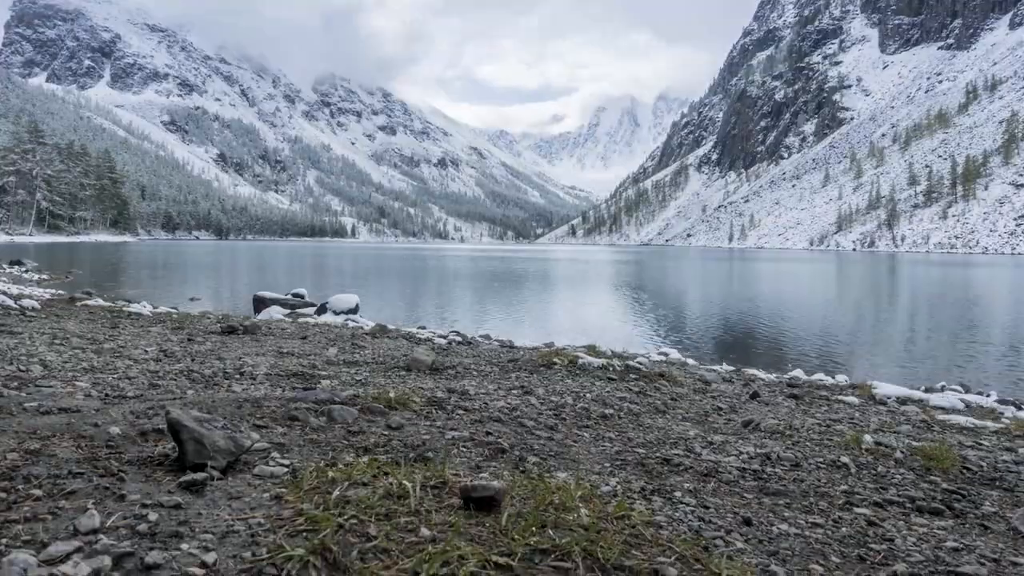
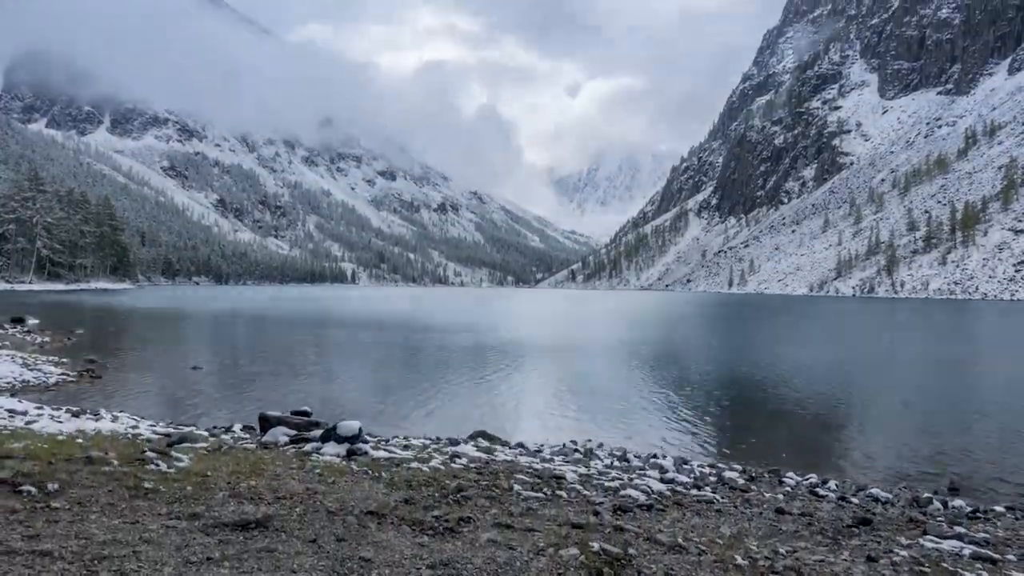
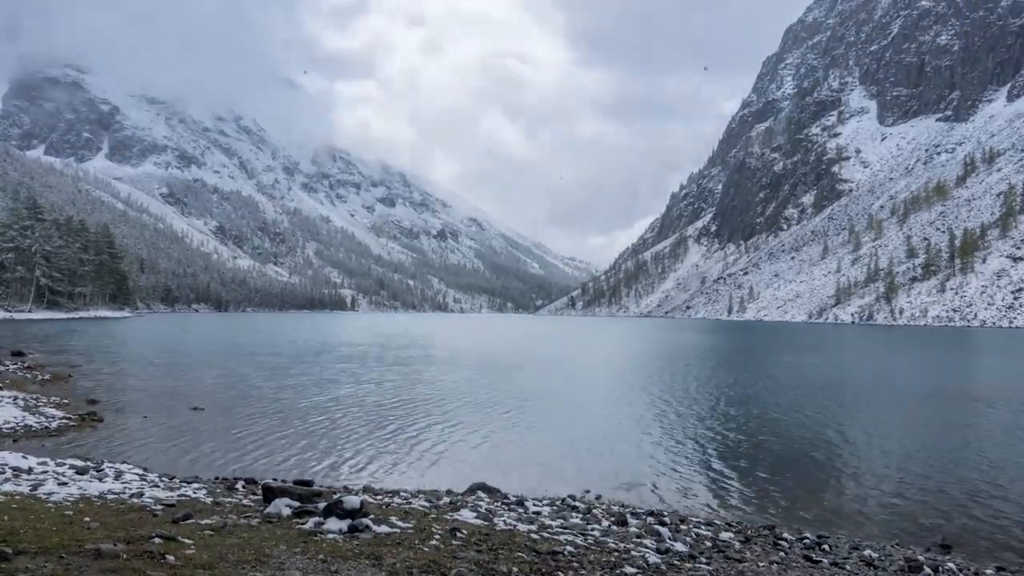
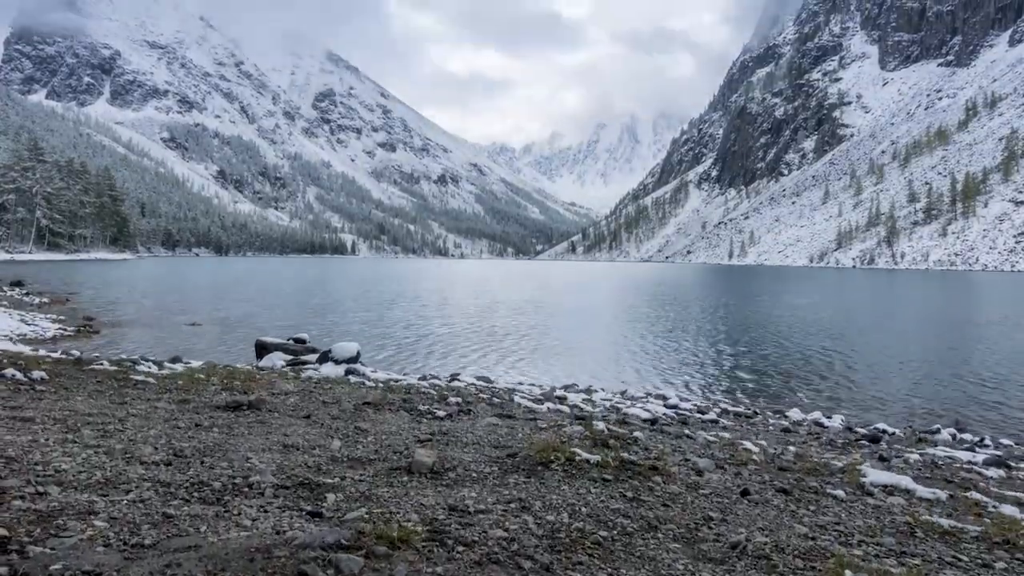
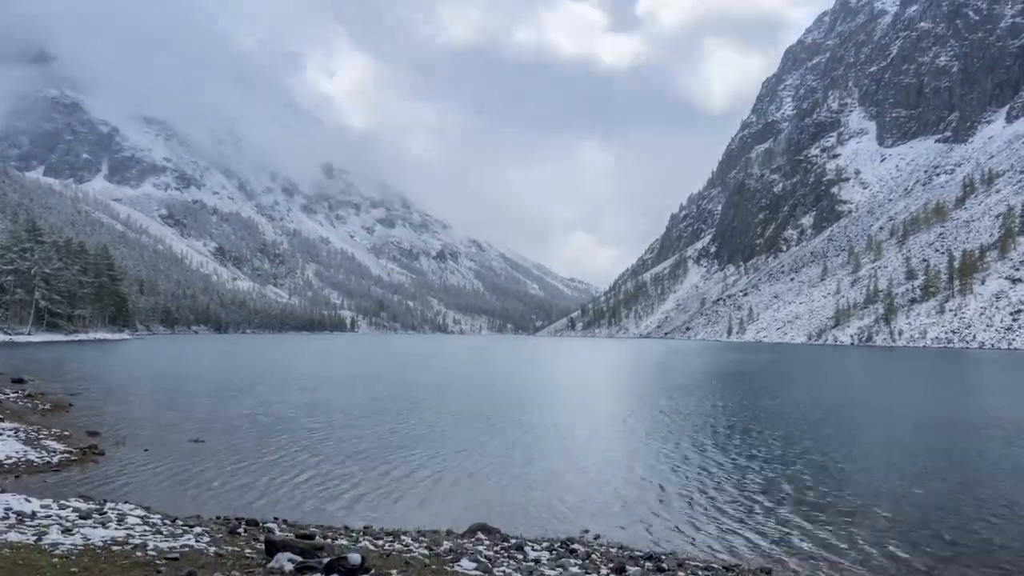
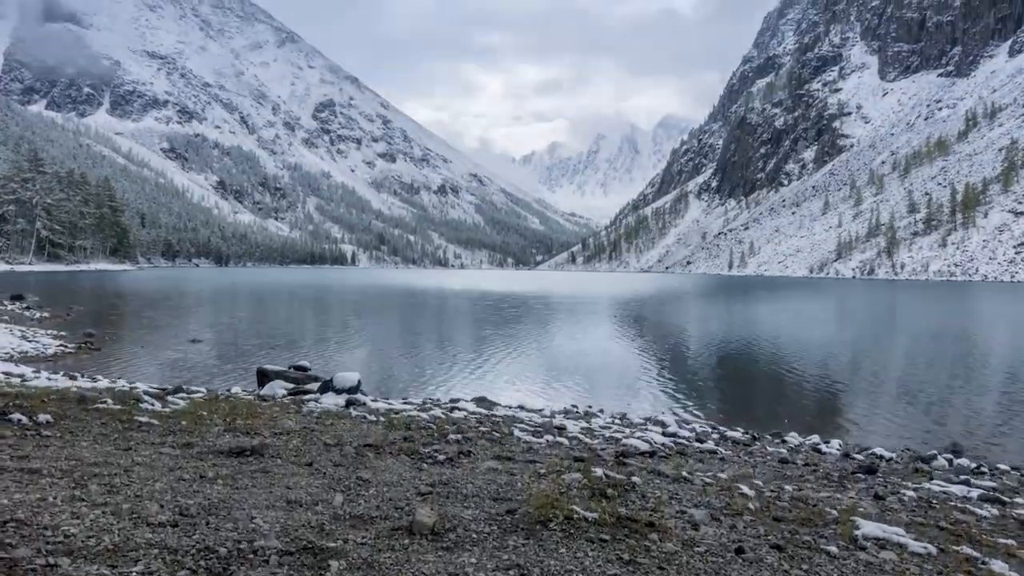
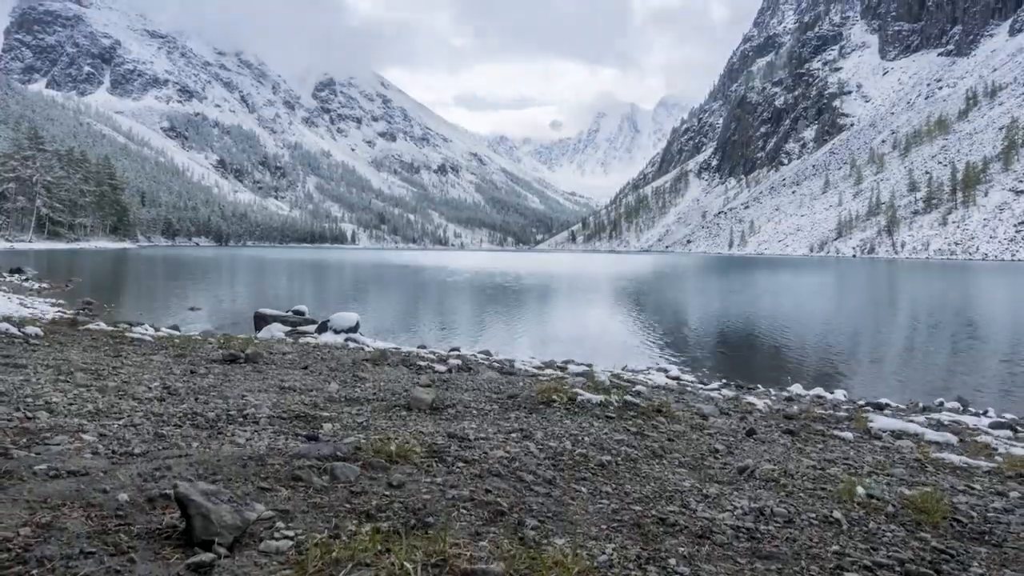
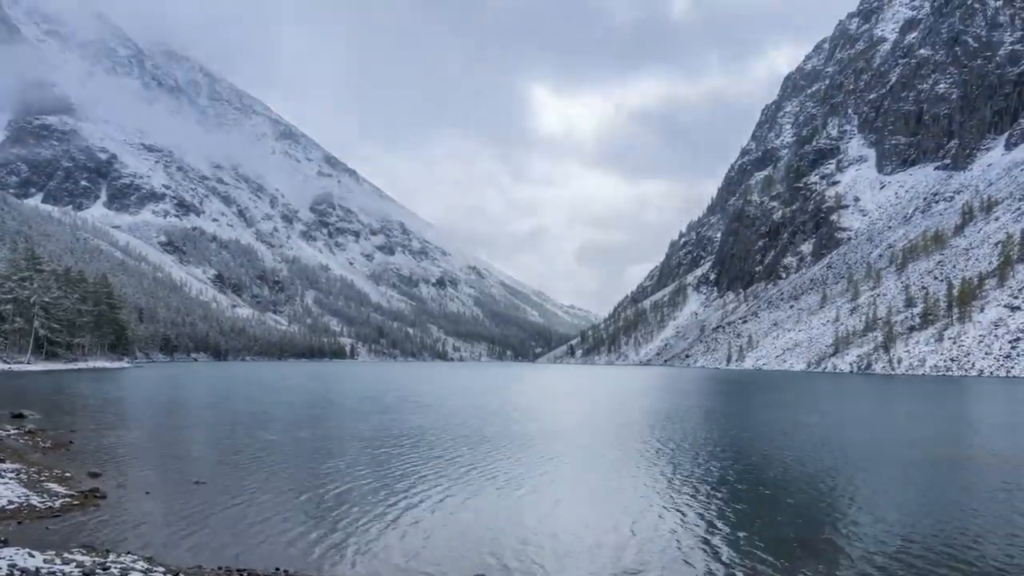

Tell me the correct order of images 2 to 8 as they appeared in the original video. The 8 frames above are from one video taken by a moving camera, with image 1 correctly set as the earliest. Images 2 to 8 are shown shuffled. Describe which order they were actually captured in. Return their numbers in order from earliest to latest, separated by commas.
7, 4, 6, 2, 3, 5, 8
